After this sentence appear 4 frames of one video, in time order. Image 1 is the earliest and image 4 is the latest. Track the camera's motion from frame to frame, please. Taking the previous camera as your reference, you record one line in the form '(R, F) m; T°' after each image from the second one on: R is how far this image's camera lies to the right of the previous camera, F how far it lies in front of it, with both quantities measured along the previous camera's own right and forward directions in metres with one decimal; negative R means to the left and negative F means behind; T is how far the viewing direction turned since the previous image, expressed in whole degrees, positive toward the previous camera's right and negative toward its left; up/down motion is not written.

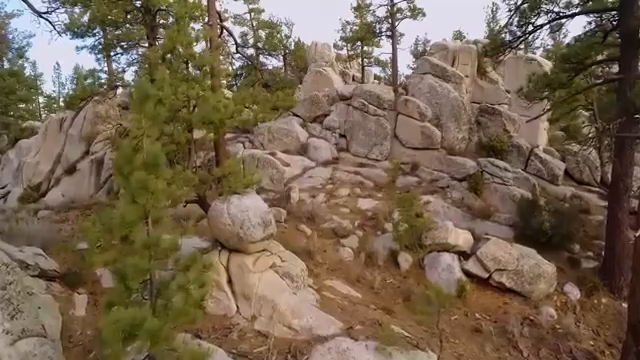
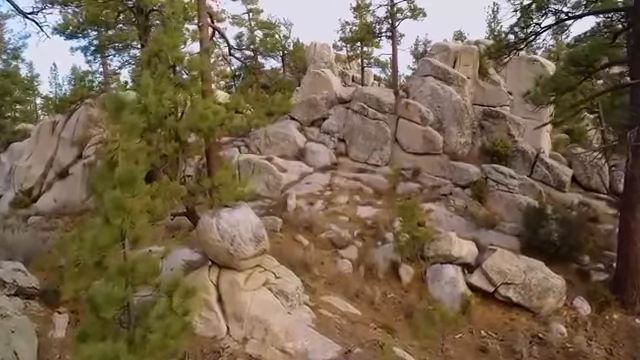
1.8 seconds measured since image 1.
(+0.1, +0.5) m; 0°
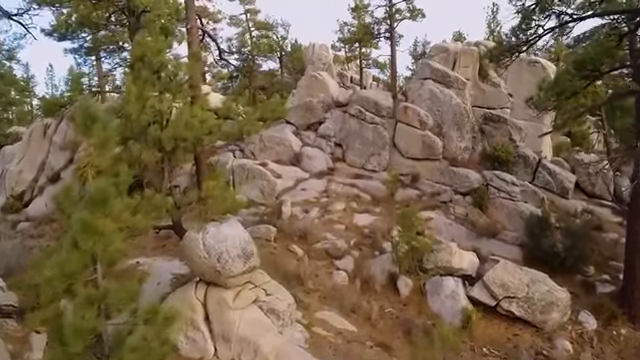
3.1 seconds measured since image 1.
(+0.1, +0.4) m; 0°
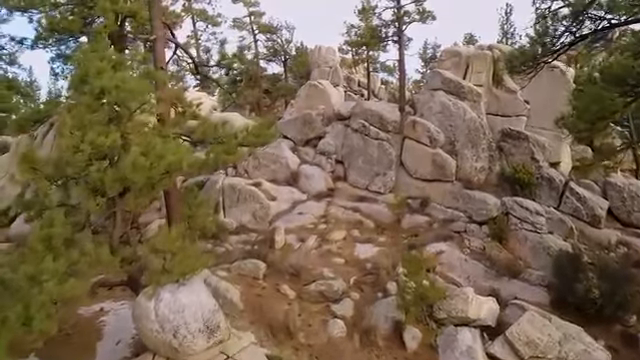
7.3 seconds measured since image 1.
(+0.3, +1.5) m; -1°
